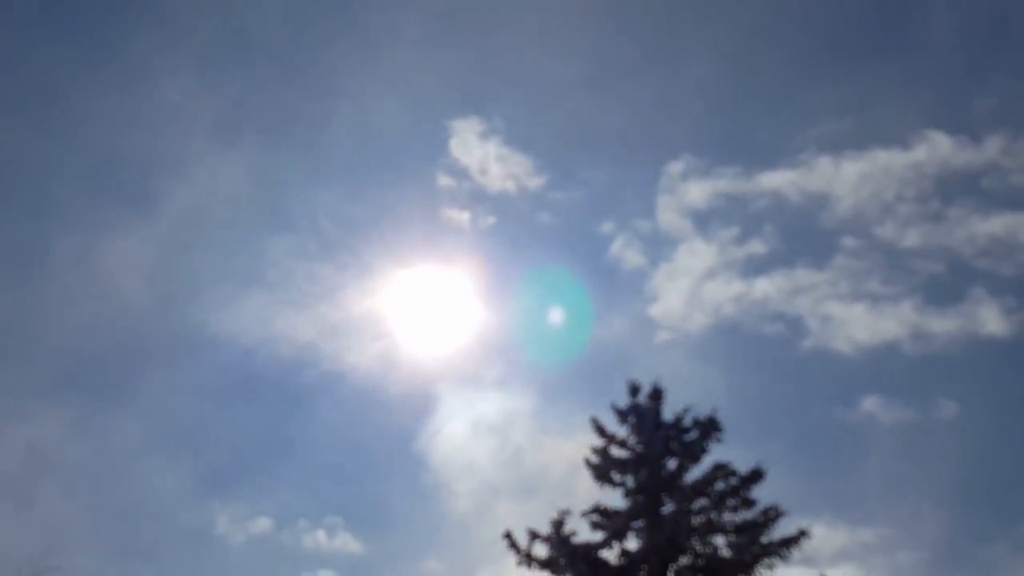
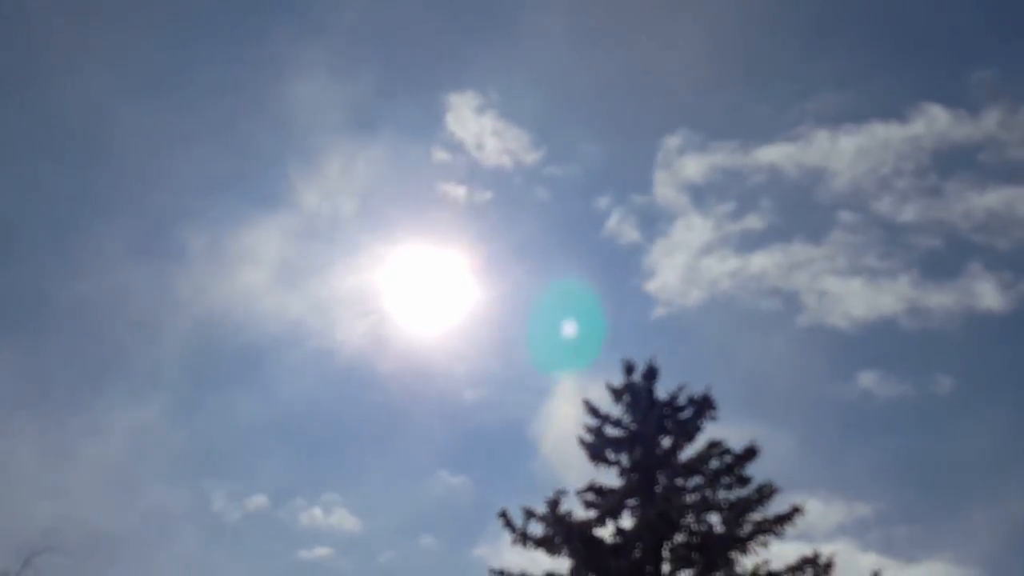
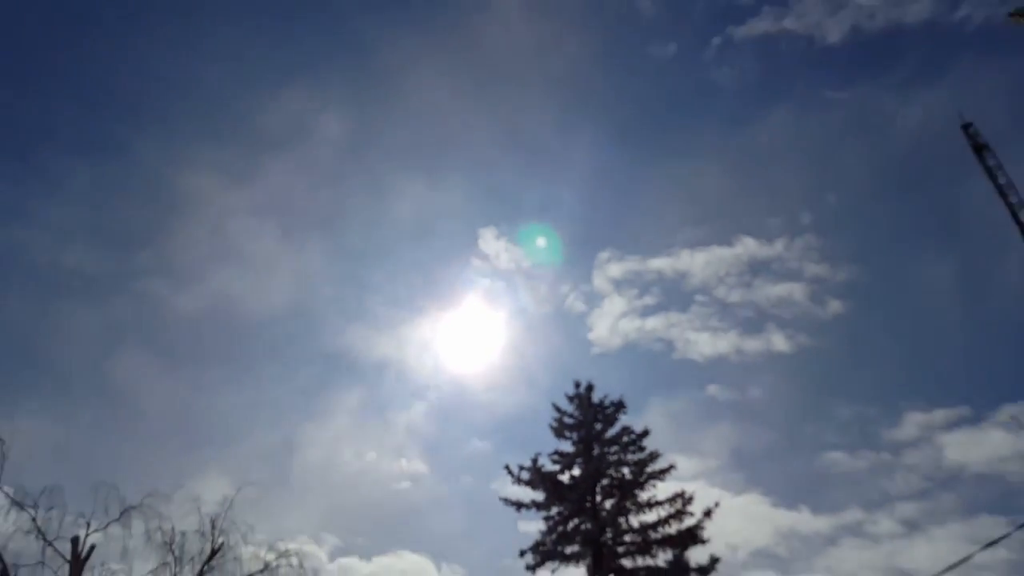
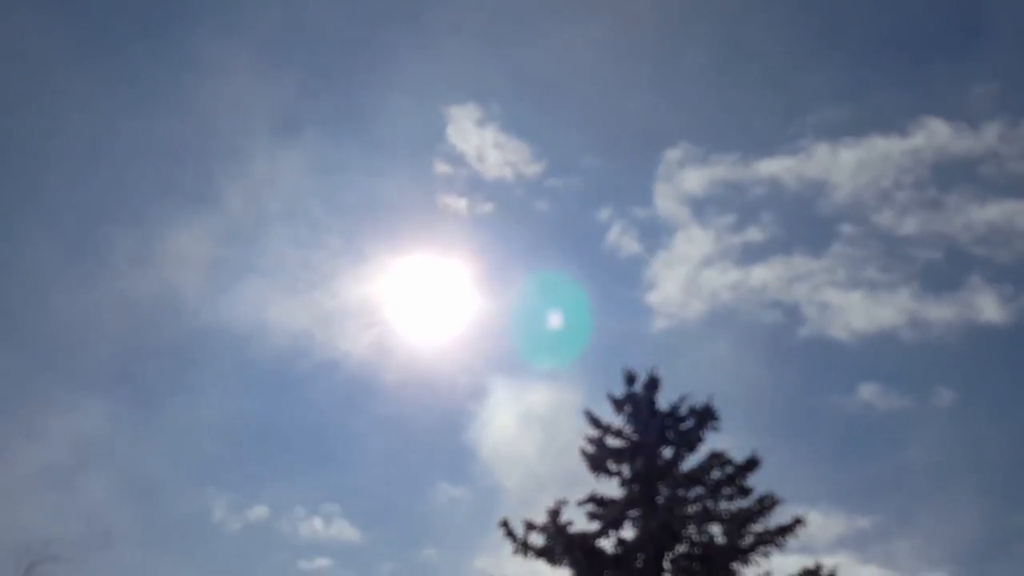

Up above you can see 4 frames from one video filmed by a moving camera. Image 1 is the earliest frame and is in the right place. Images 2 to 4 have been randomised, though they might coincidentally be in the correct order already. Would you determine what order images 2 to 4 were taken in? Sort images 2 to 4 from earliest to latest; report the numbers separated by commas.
4, 2, 3
